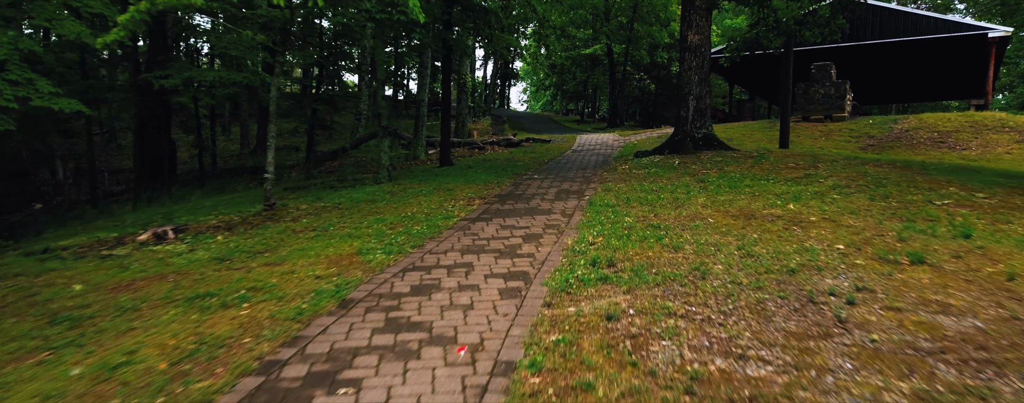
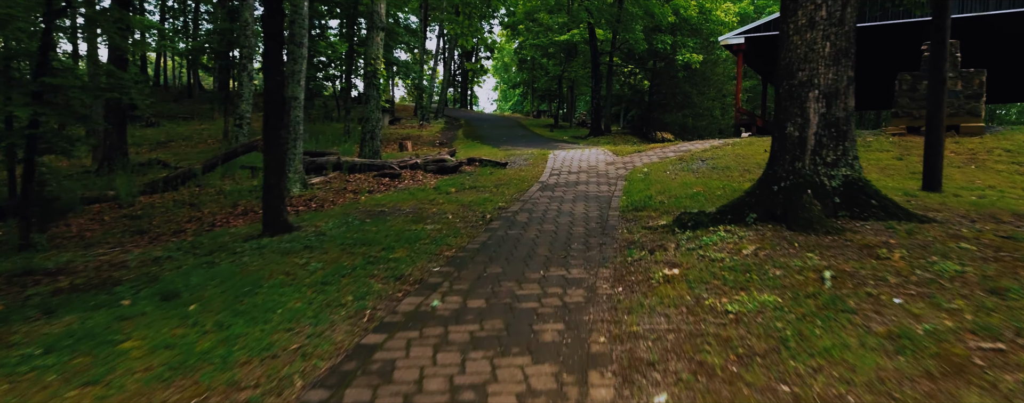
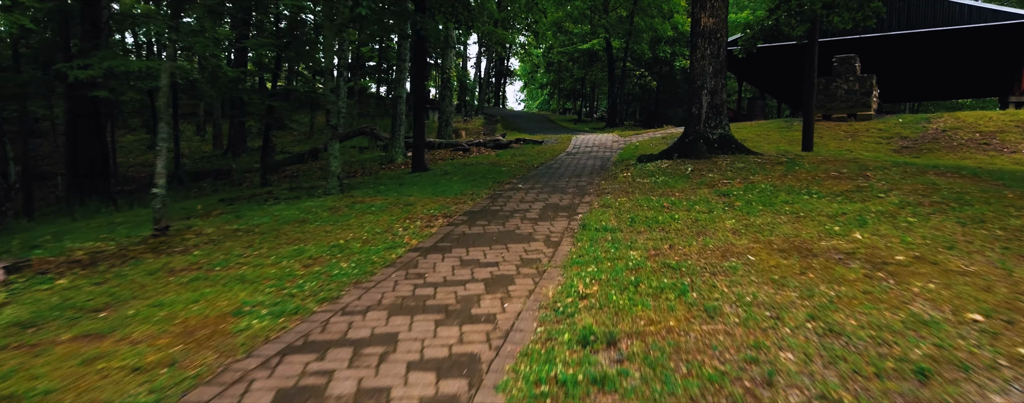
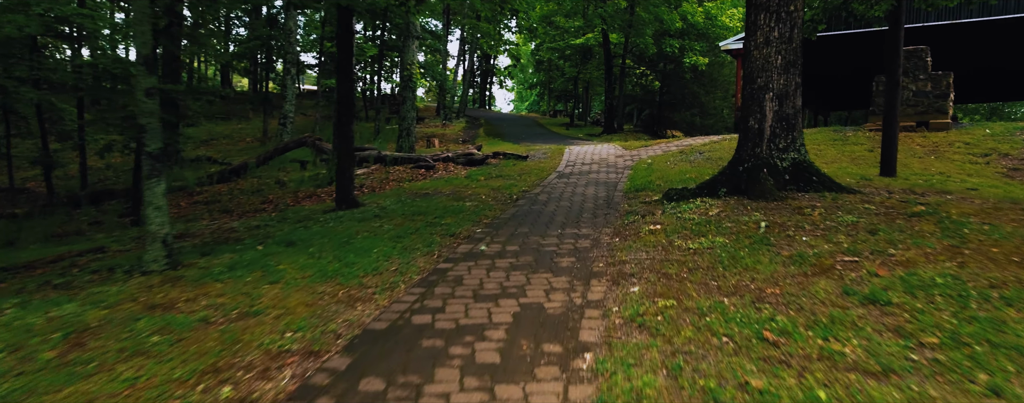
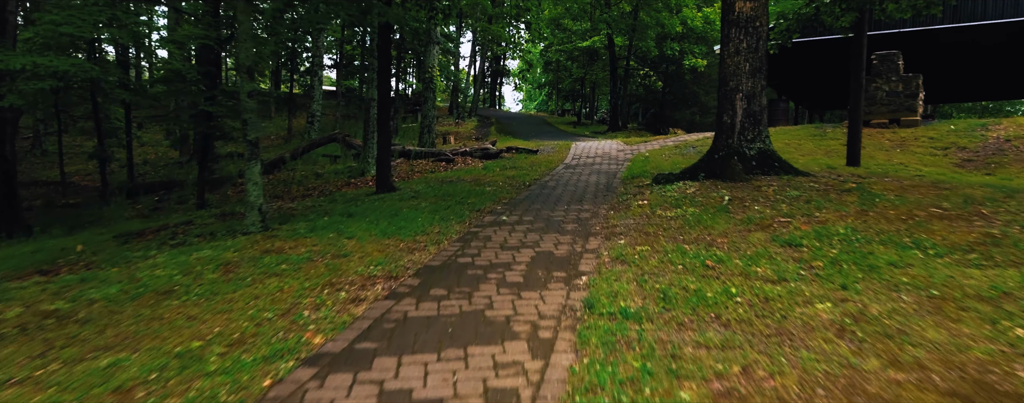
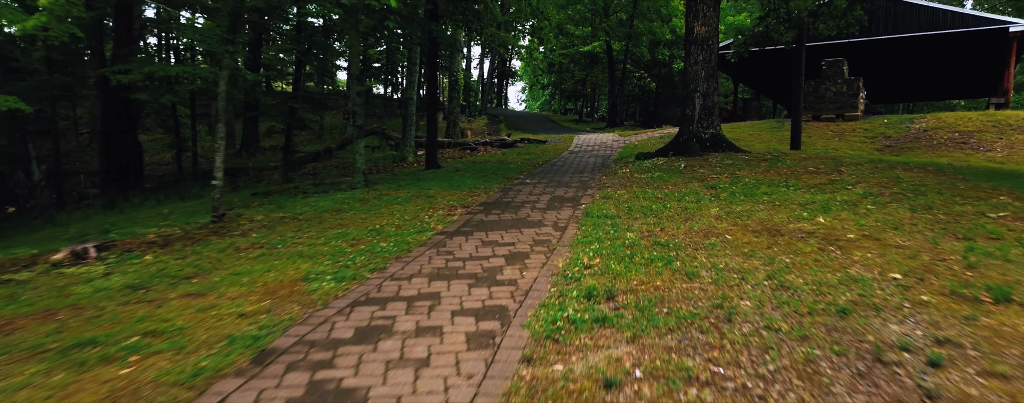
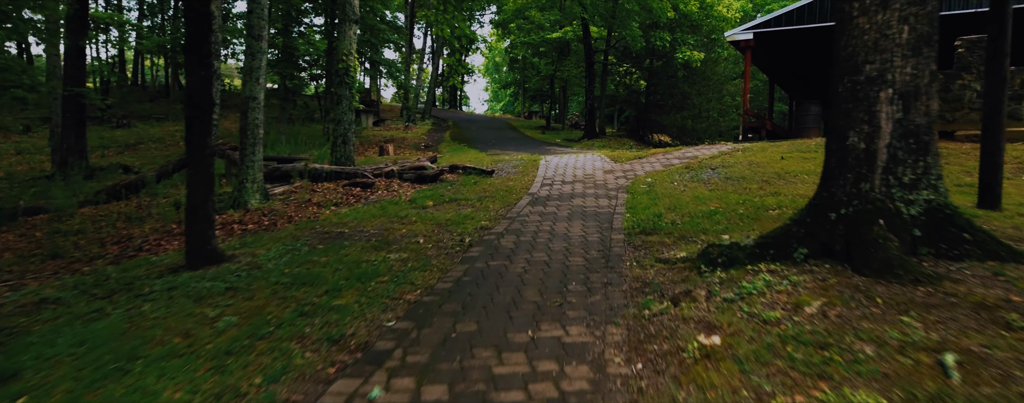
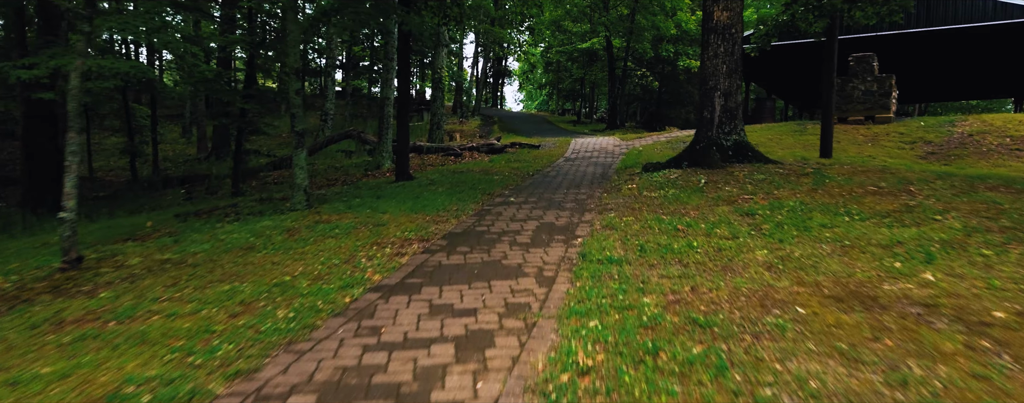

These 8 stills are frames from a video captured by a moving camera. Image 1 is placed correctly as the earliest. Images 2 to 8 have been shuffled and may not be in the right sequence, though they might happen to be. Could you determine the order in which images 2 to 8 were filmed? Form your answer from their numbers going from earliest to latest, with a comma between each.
6, 3, 8, 5, 4, 2, 7
